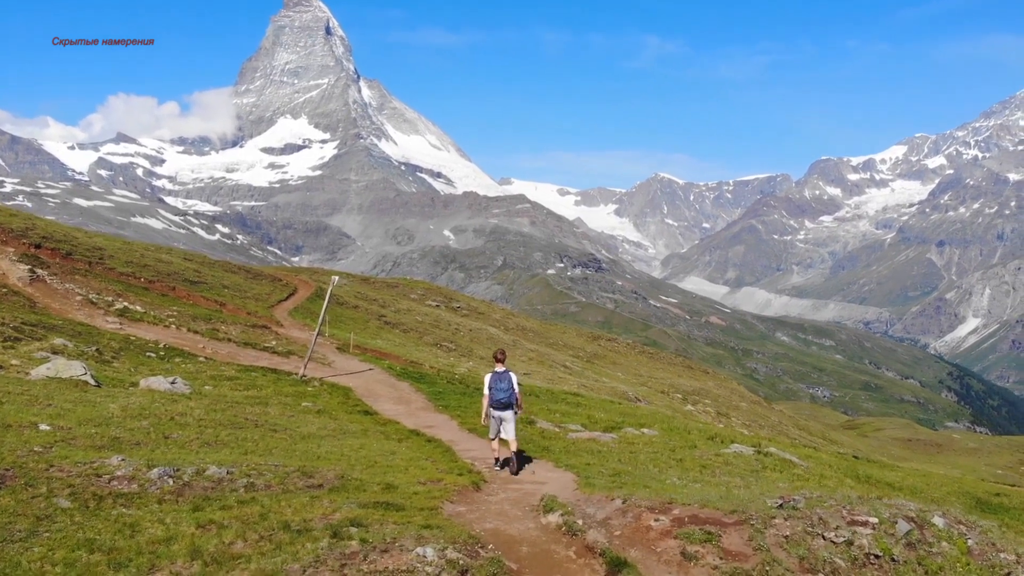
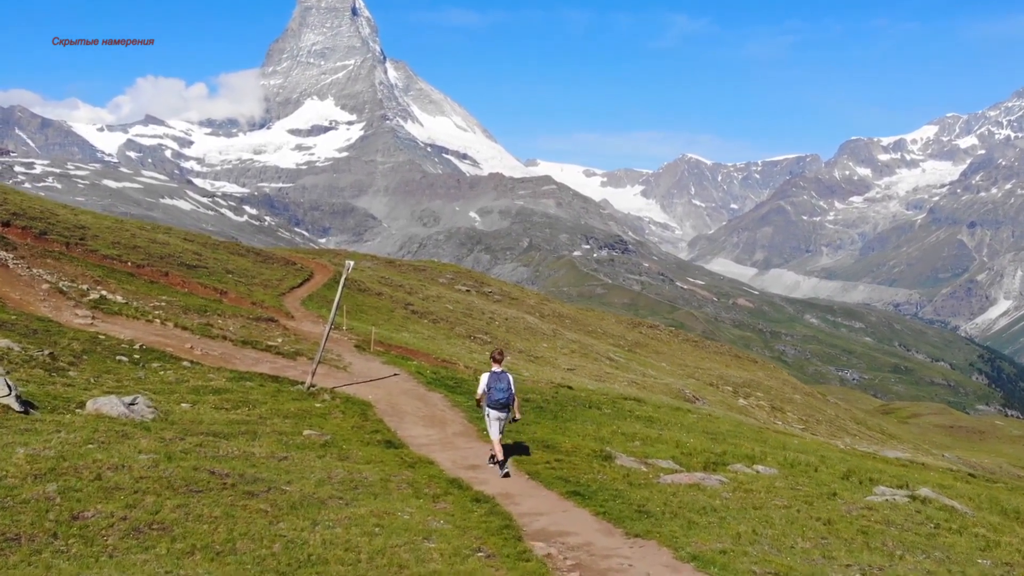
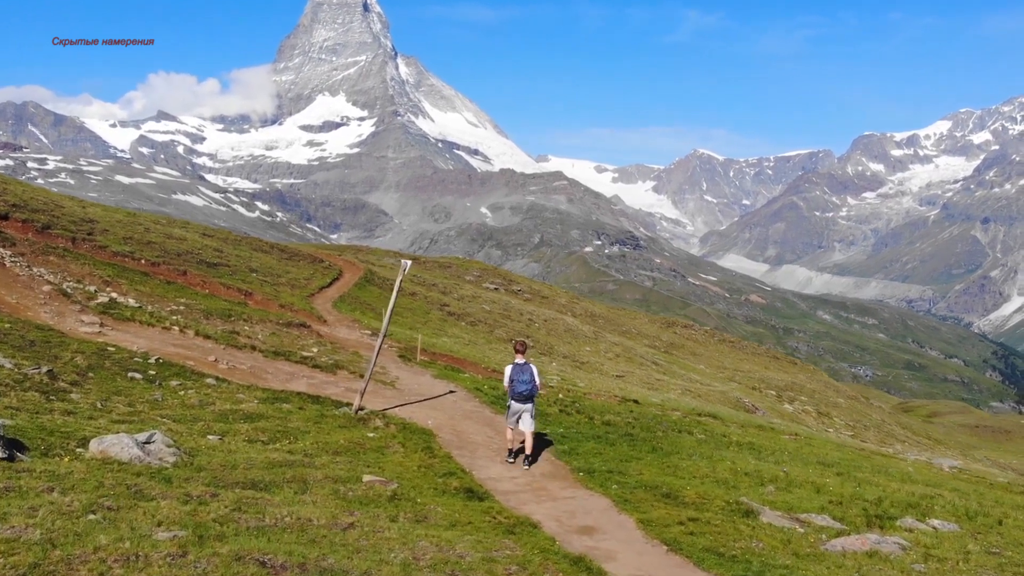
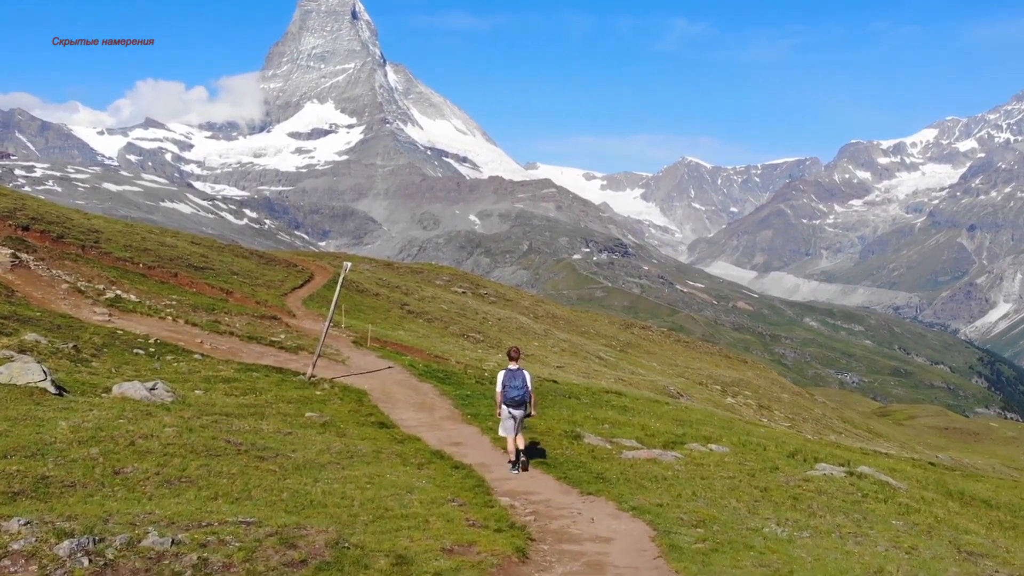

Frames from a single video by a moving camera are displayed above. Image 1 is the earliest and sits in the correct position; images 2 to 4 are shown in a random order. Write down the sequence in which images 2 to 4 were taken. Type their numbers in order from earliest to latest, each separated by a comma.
4, 2, 3
